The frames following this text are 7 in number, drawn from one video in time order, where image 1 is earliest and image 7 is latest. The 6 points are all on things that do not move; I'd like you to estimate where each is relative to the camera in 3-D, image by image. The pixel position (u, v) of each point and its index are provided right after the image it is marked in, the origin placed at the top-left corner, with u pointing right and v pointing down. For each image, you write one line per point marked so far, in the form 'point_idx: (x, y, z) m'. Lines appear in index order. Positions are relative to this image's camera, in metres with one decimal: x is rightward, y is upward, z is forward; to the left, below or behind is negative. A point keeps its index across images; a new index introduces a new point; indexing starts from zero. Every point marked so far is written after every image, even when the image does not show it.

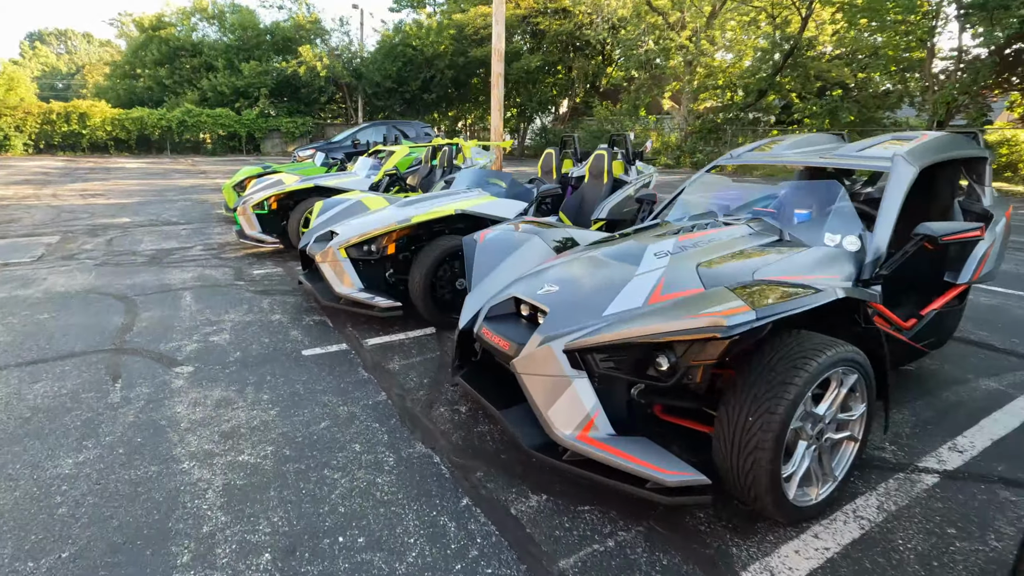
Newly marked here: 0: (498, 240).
0: (-0.1, +0.3, +3.2) m
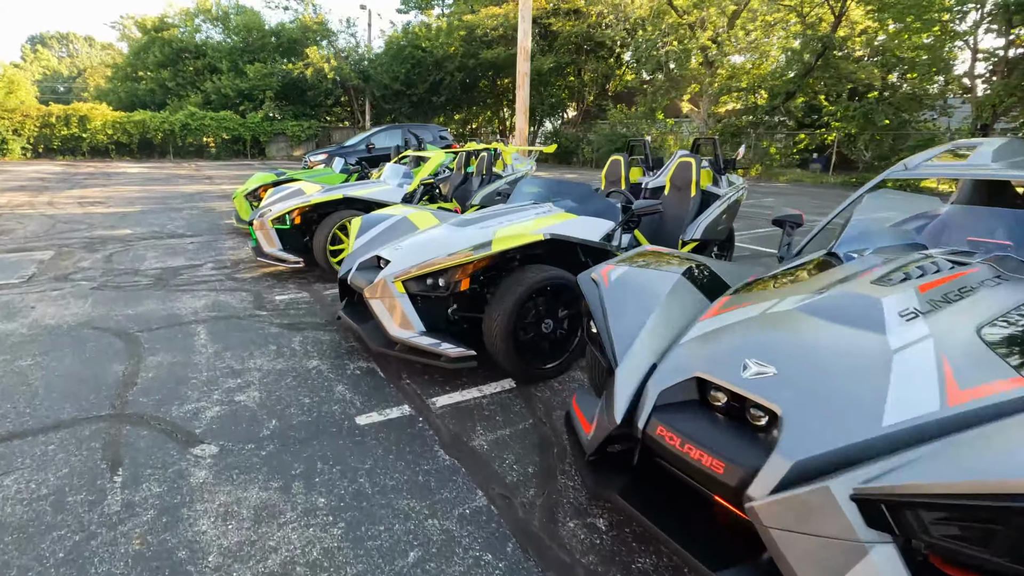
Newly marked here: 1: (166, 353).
0: (+0.5, 0.0, +2.4) m
1: (-2.4, -0.5, +3.6) m
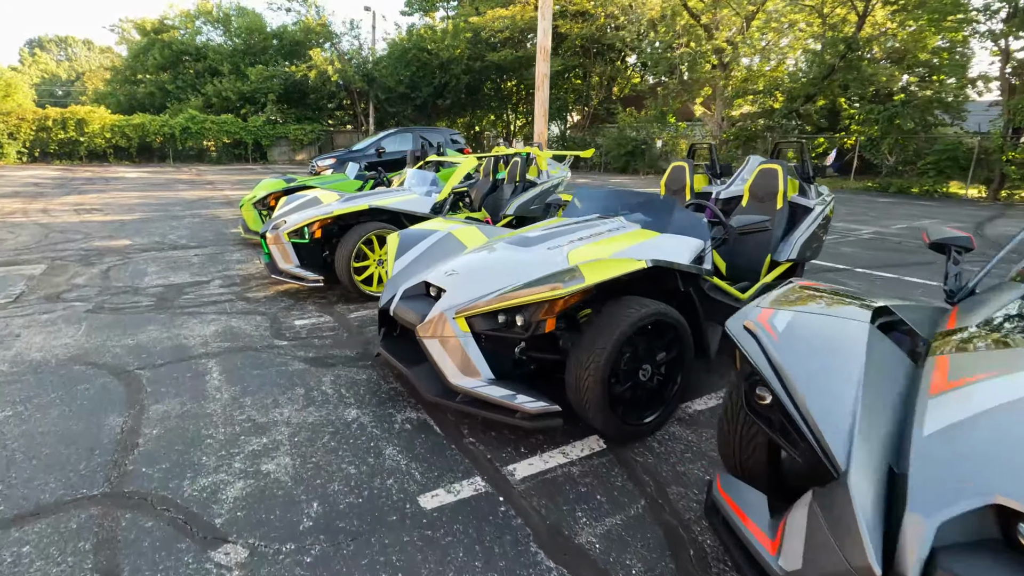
0: (+1.0, -0.2, +1.8) m
1: (-1.9, -0.6, +3.0) m
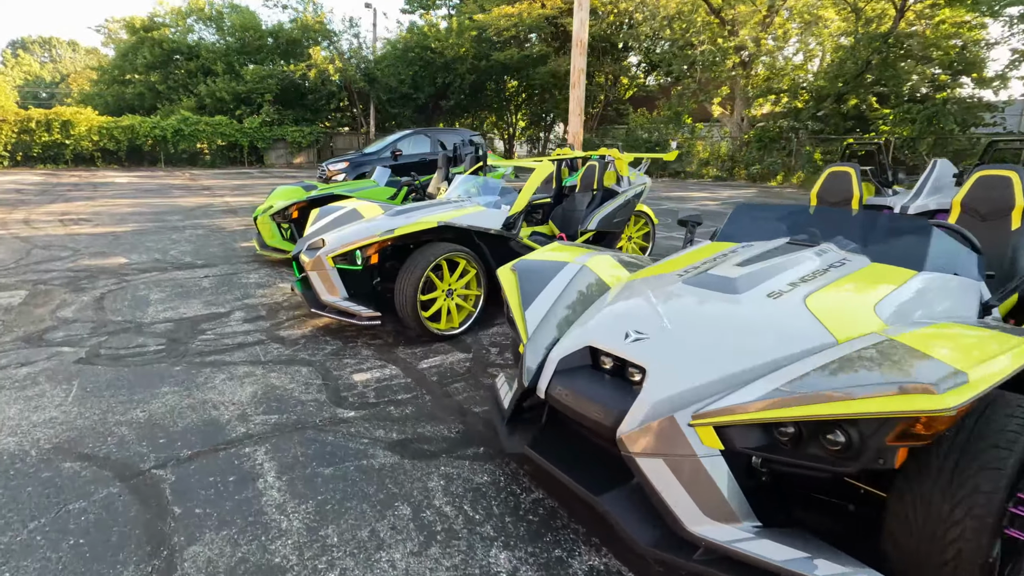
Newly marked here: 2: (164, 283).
0: (+1.8, -0.4, +0.8) m
1: (-1.1, -0.9, +2.0) m
2: (-3.9, +0.1, +5.9) m
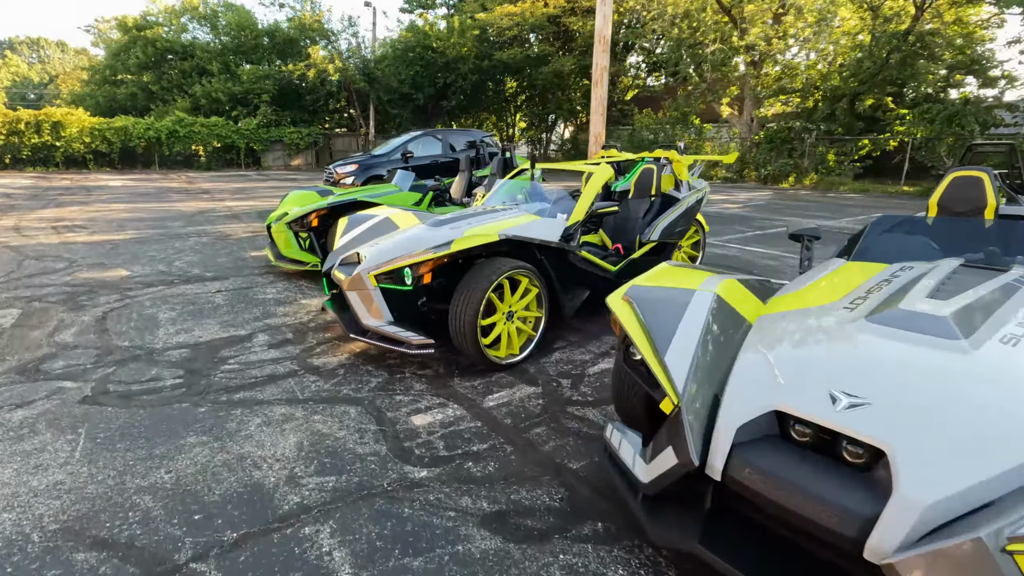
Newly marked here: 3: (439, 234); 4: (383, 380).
0: (+2.3, -0.5, +0.3) m
1: (-0.6, -1.1, +1.5) m
2: (-3.4, -0.1, +5.3) m
3: (-0.6, +0.4, +4.0) m
4: (-0.8, -0.6, +3.5) m
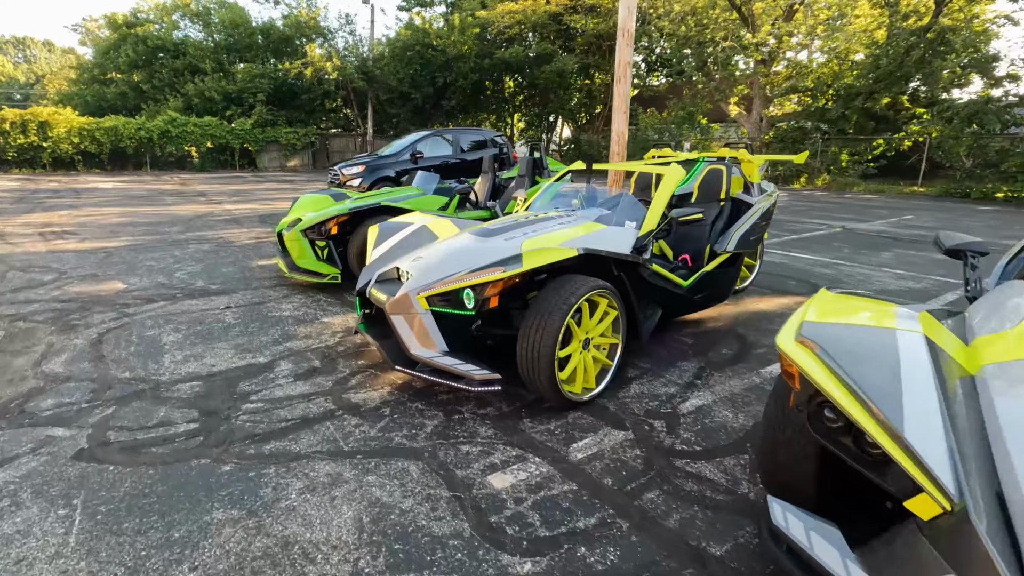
0: (+2.8, -0.7, -0.3) m
1: (-0.1, -1.2, +0.9) m
2: (-3.0, -0.3, +4.7) m
3: (-0.1, +0.3, +3.4) m
4: (-0.4, -0.7, +2.9) m
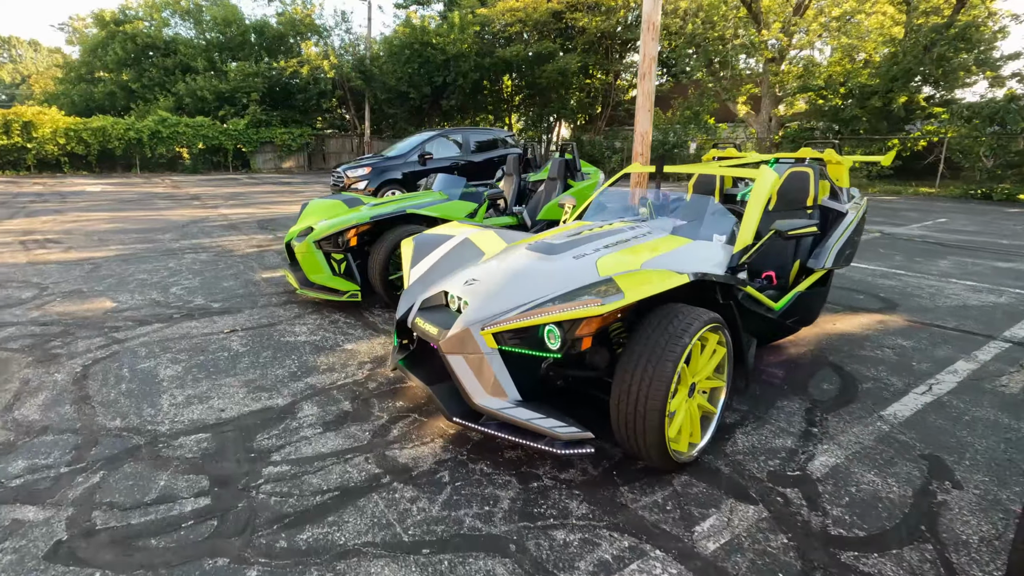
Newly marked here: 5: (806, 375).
0: (+3.3, -0.8, -0.8) m
1: (+0.3, -1.4, +0.3) m
2: (-2.6, -0.4, +4.1) m
3: (+0.3, +0.1, +2.8) m
4: (0.0, -0.9, +2.3) m
5: (+1.9, -0.6, +3.5) m
